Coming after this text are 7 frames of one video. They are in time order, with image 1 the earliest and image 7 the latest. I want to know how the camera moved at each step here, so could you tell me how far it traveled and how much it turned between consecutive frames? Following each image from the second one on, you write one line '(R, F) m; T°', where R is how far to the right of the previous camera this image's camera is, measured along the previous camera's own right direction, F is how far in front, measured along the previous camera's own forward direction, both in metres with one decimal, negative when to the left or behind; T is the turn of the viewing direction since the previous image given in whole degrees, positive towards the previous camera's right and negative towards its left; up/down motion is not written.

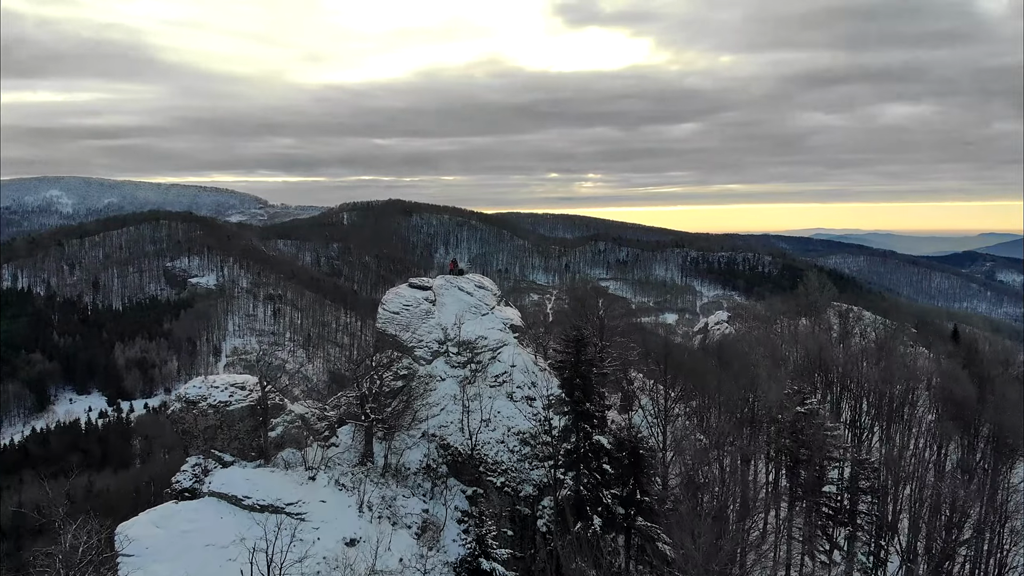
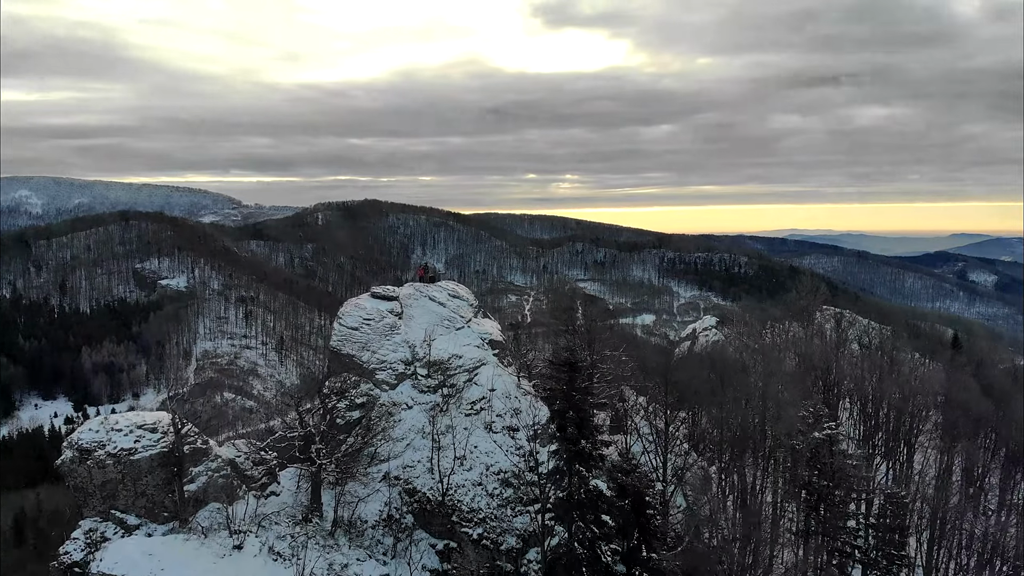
(+2.3, +1.1) m; +2°
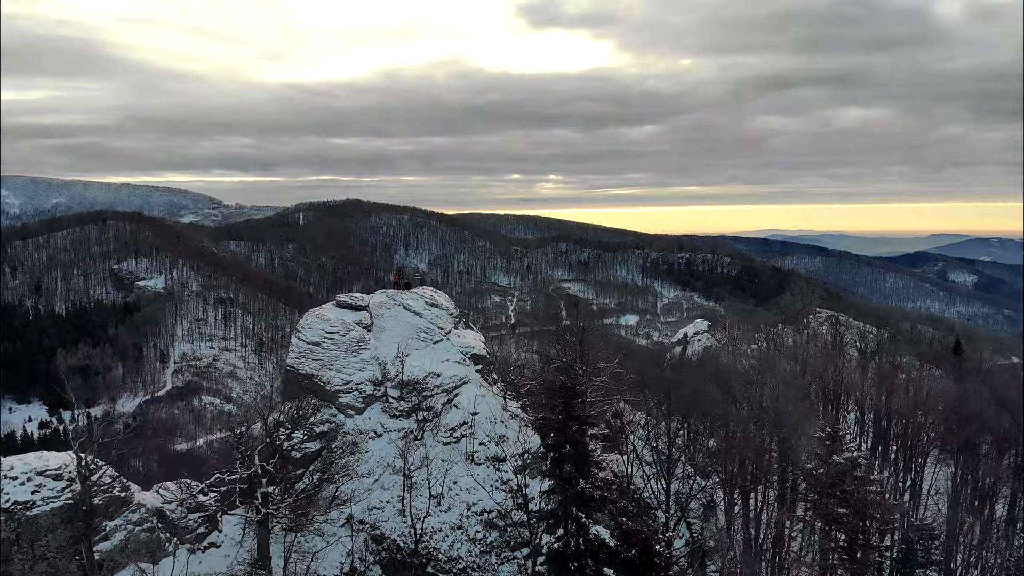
(+1.9, +0.7) m; +1°
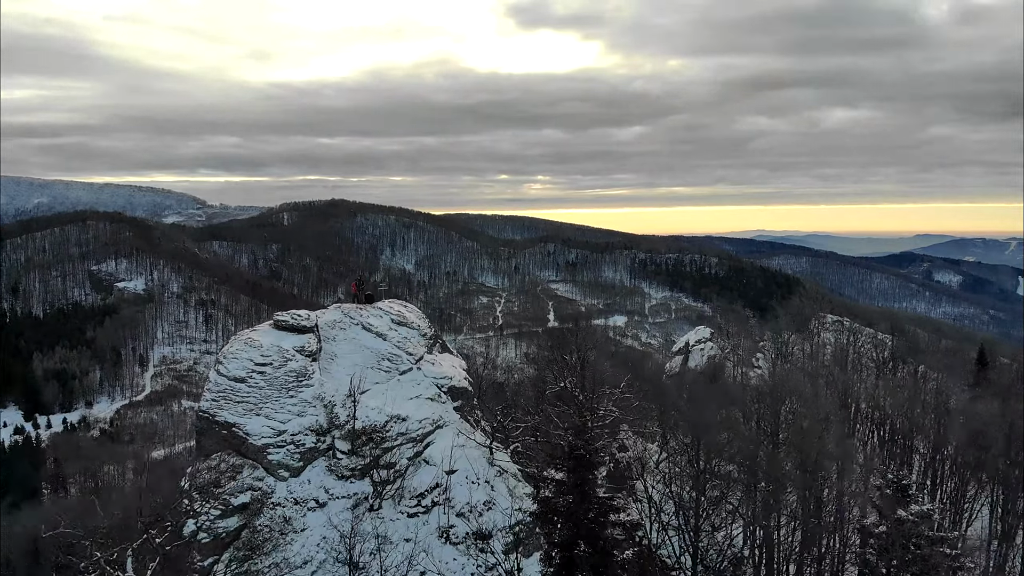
(+1.5, +2.3) m; +1°
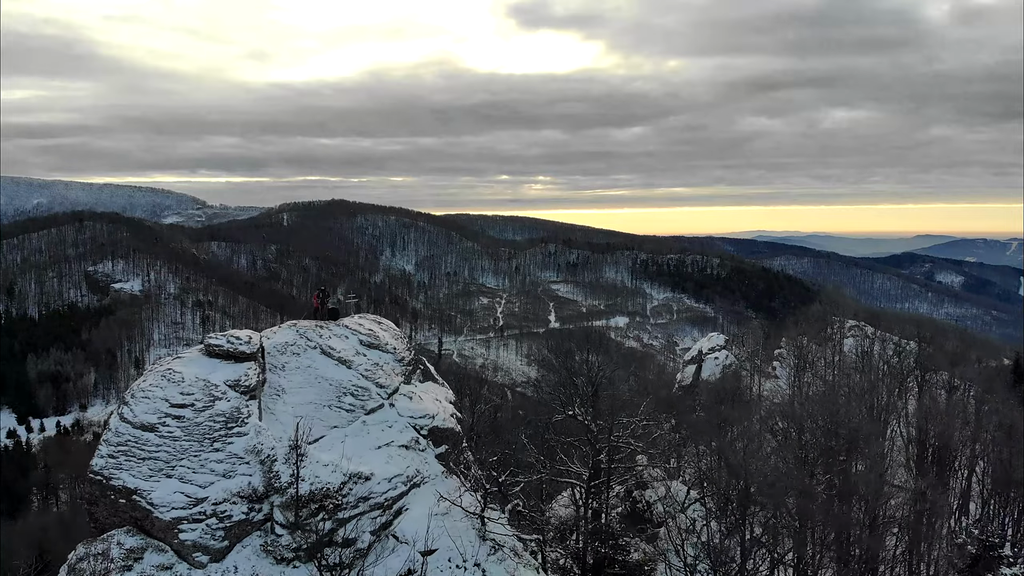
(0.0, +2.7) m; 0°
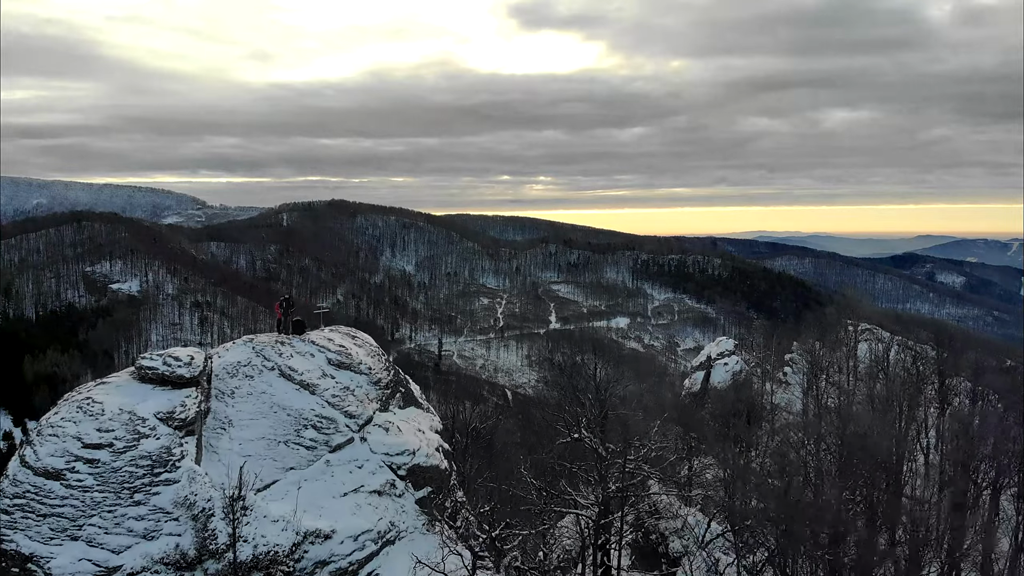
(+0.1, +1.7) m; 0°
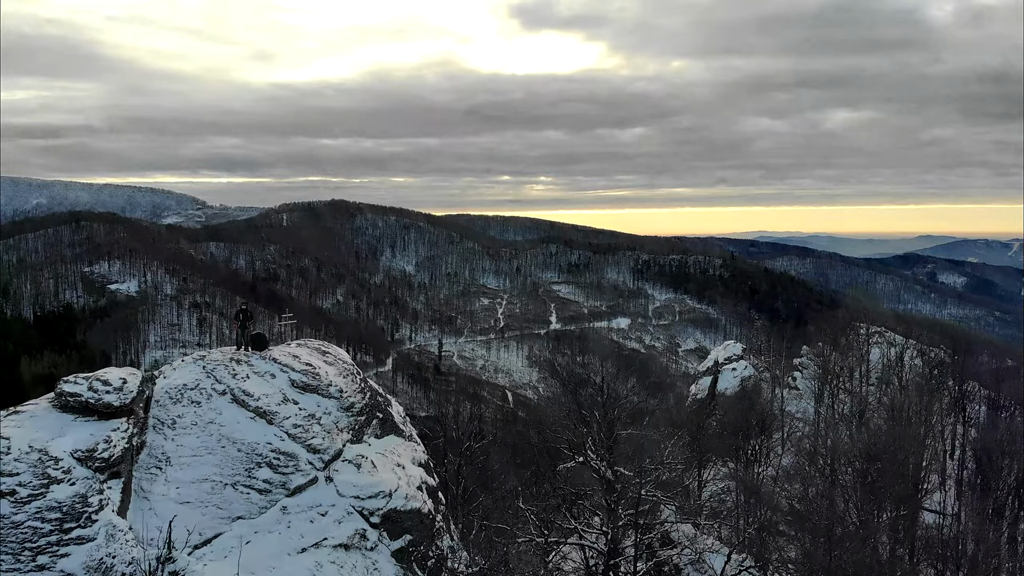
(+0.1, +1.3) m; 0°
